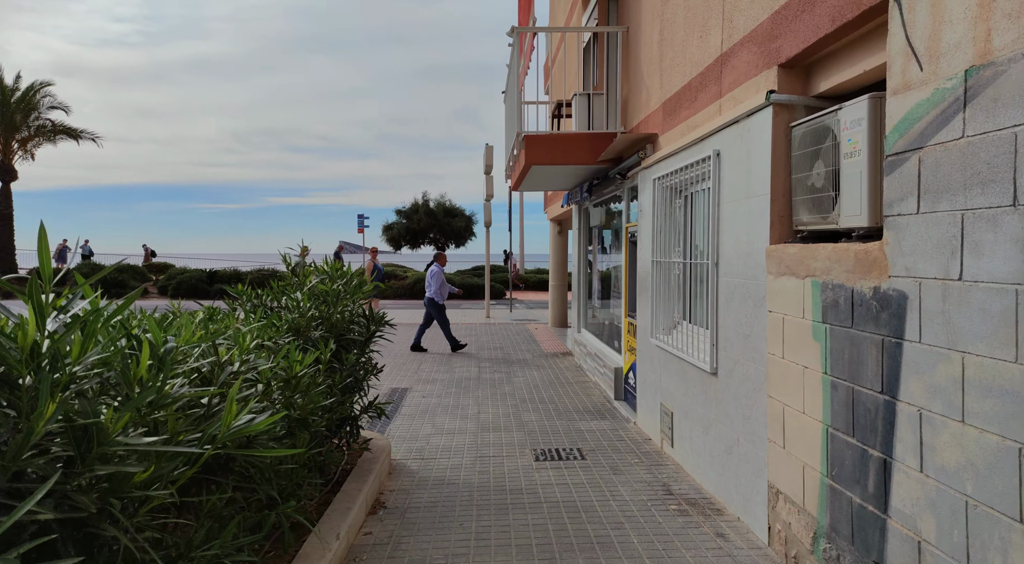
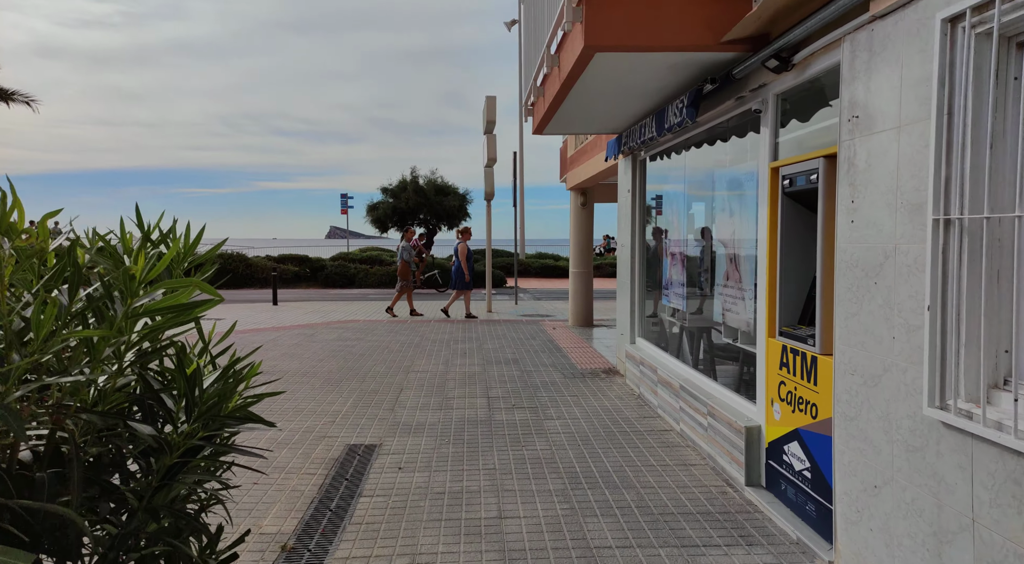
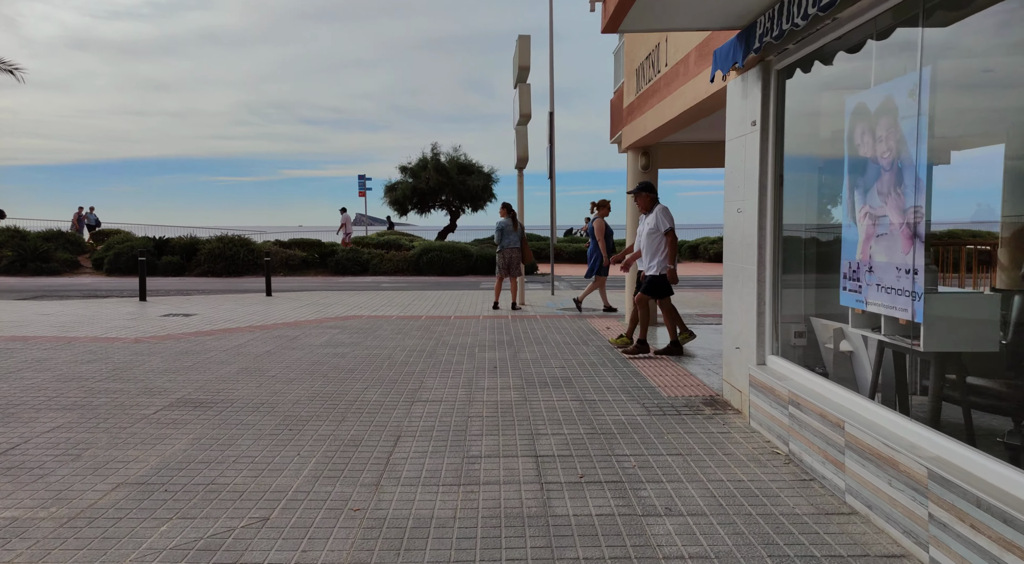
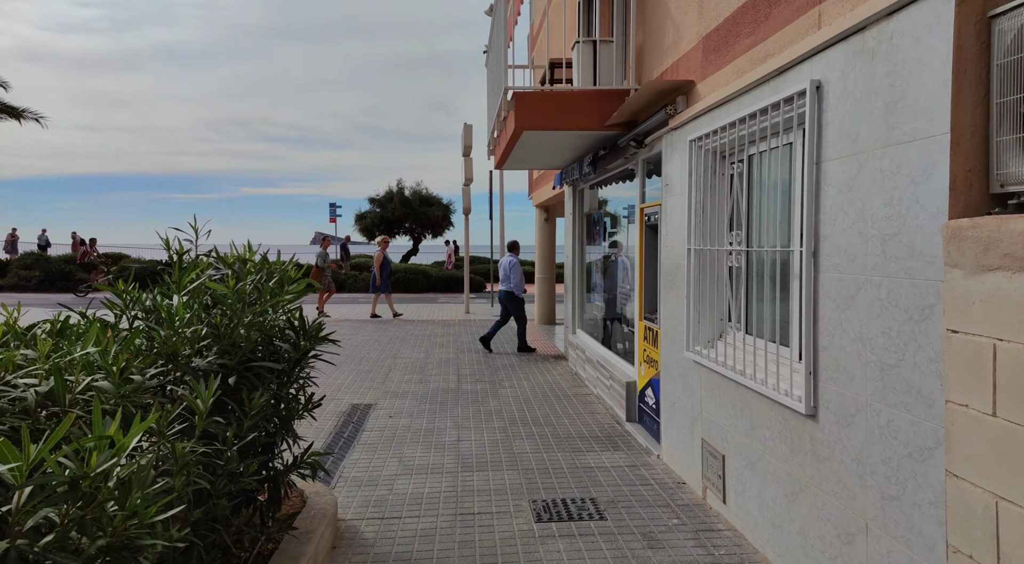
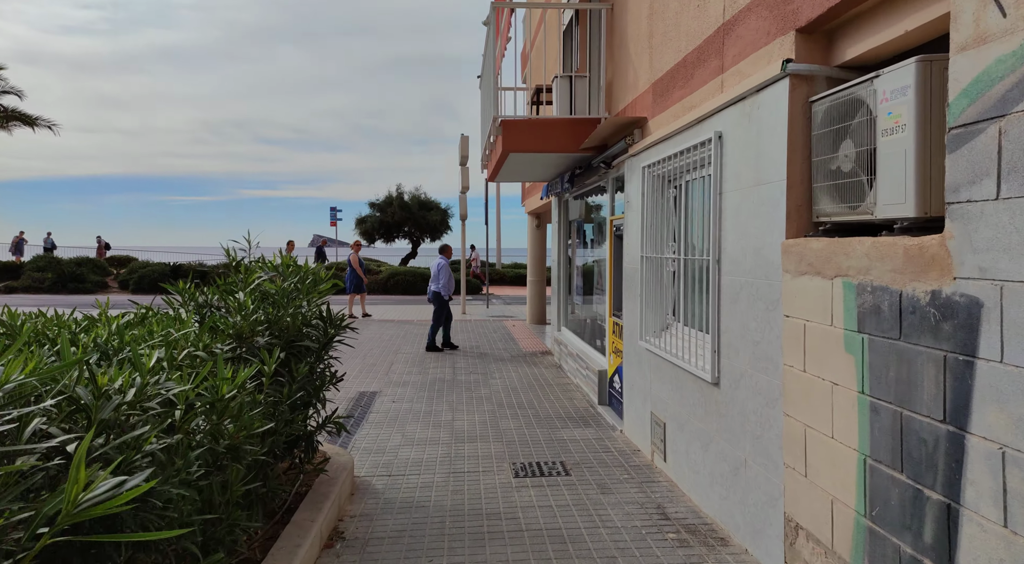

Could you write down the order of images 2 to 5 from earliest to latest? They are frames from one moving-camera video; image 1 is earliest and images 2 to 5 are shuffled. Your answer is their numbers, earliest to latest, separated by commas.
5, 4, 2, 3
